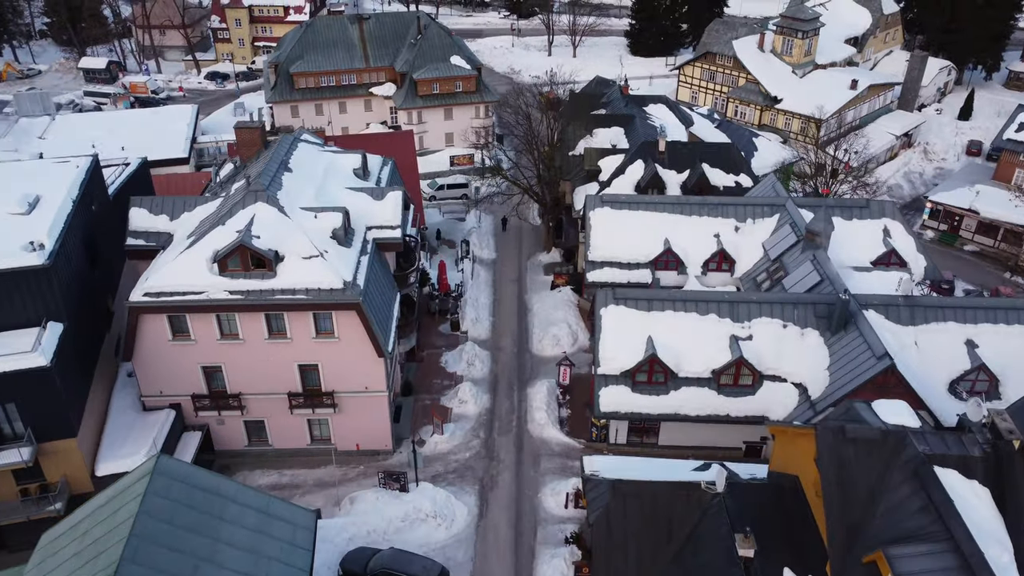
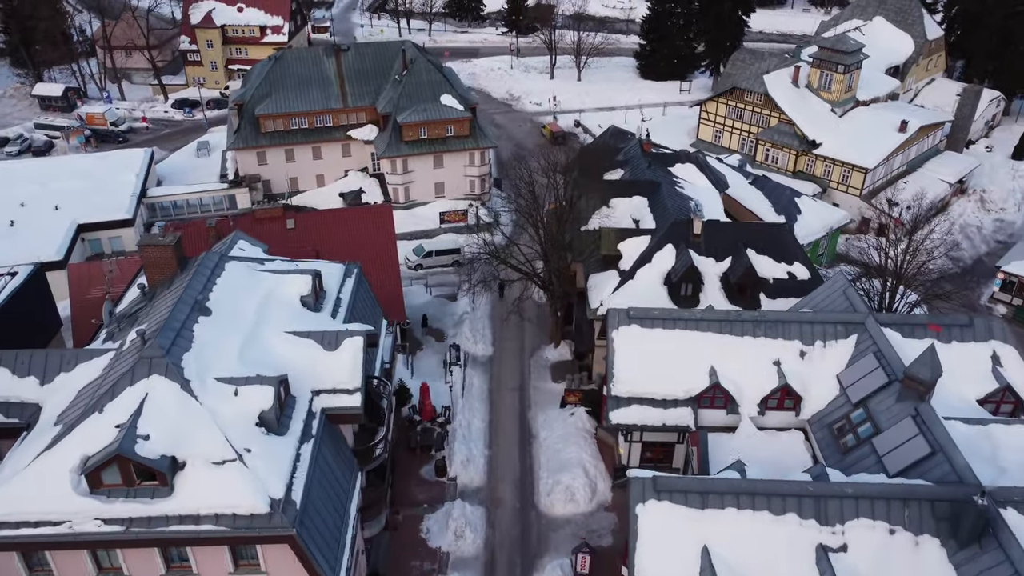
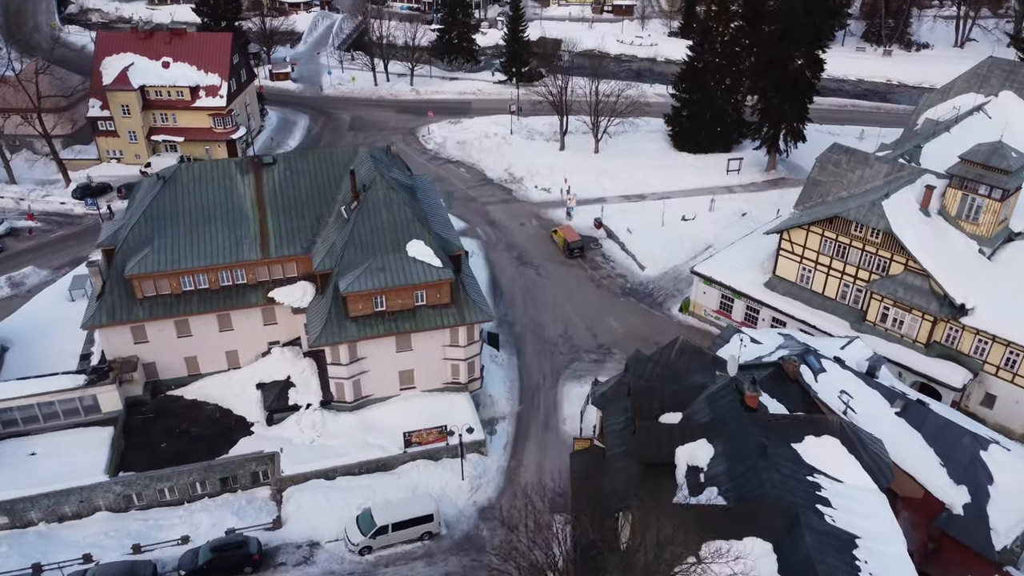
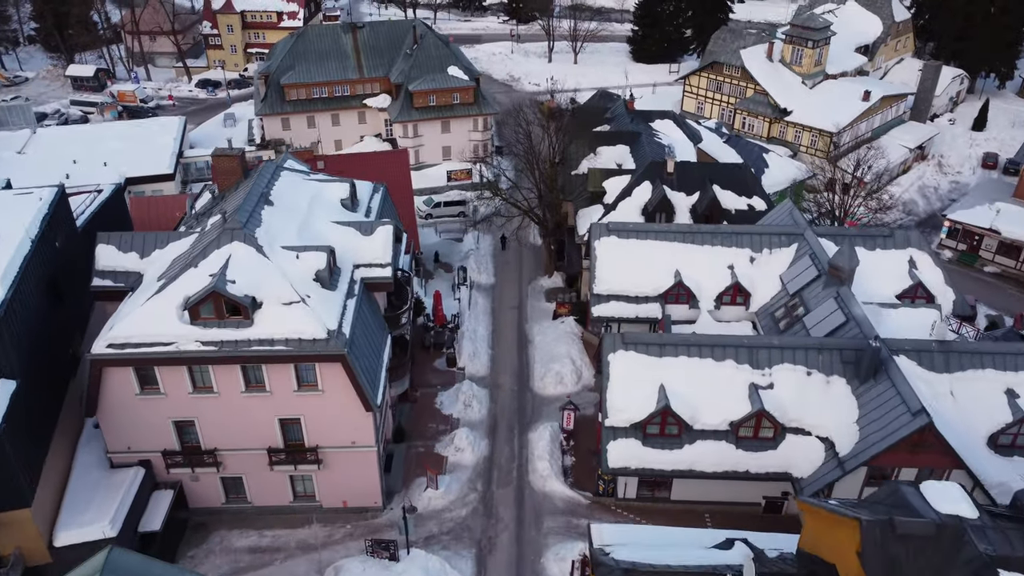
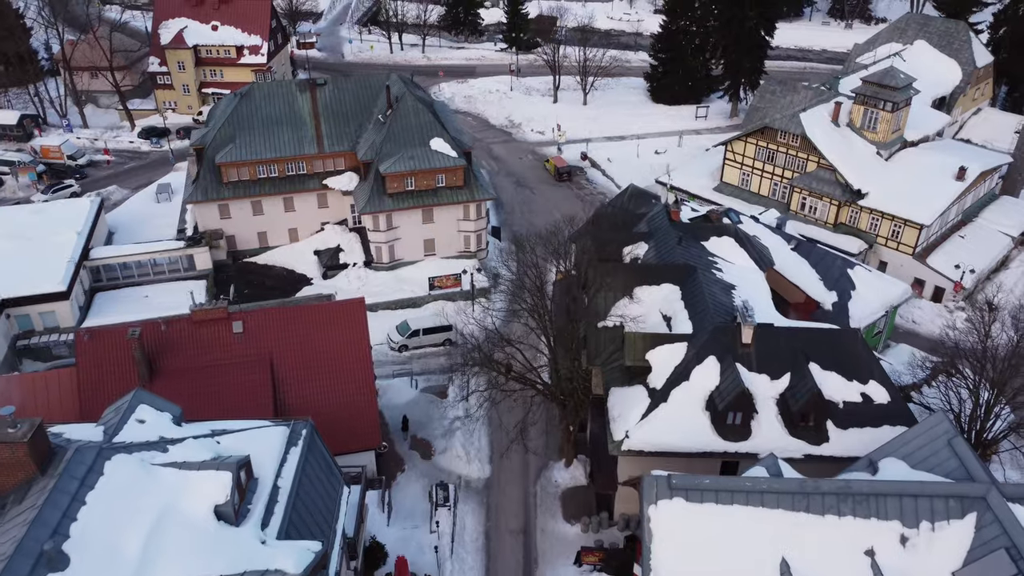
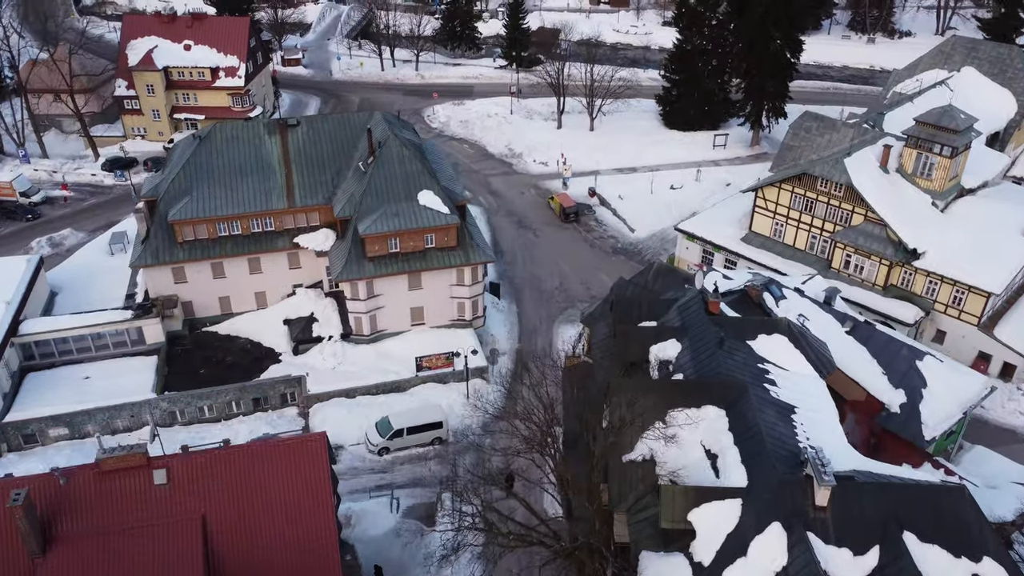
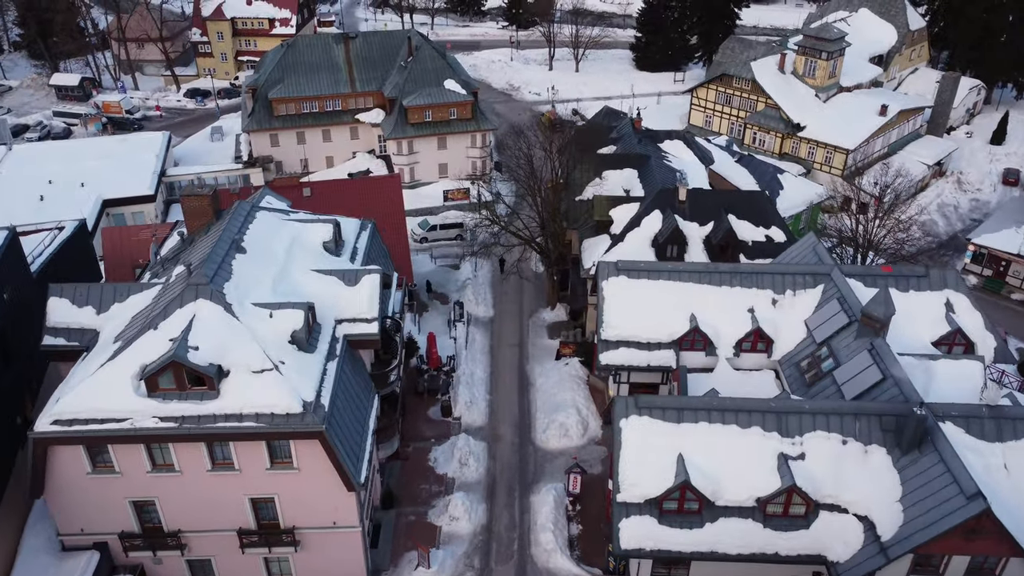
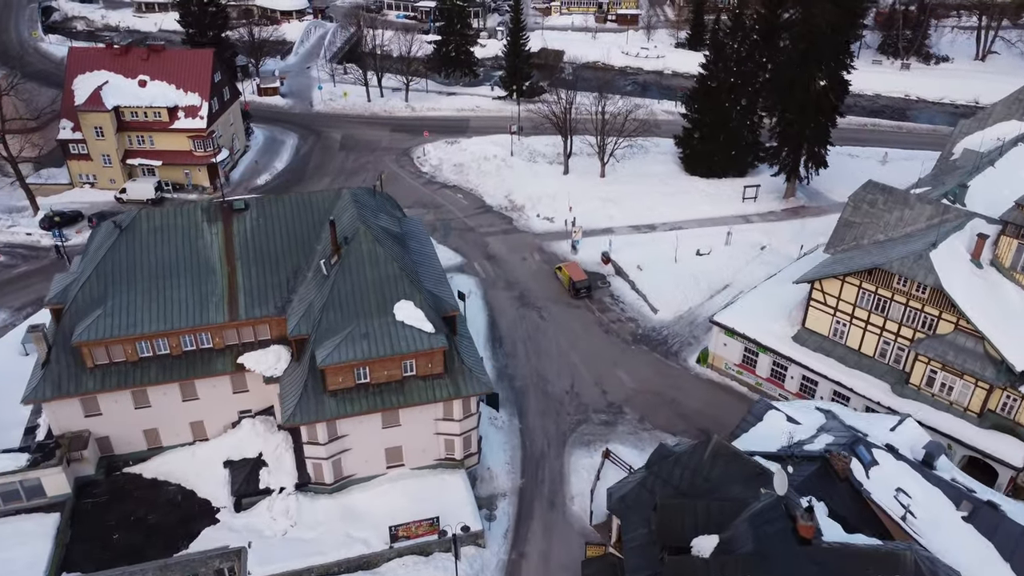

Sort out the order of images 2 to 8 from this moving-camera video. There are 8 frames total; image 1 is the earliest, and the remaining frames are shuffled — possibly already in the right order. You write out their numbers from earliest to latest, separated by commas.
4, 7, 2, 5, 6, 3, 8
